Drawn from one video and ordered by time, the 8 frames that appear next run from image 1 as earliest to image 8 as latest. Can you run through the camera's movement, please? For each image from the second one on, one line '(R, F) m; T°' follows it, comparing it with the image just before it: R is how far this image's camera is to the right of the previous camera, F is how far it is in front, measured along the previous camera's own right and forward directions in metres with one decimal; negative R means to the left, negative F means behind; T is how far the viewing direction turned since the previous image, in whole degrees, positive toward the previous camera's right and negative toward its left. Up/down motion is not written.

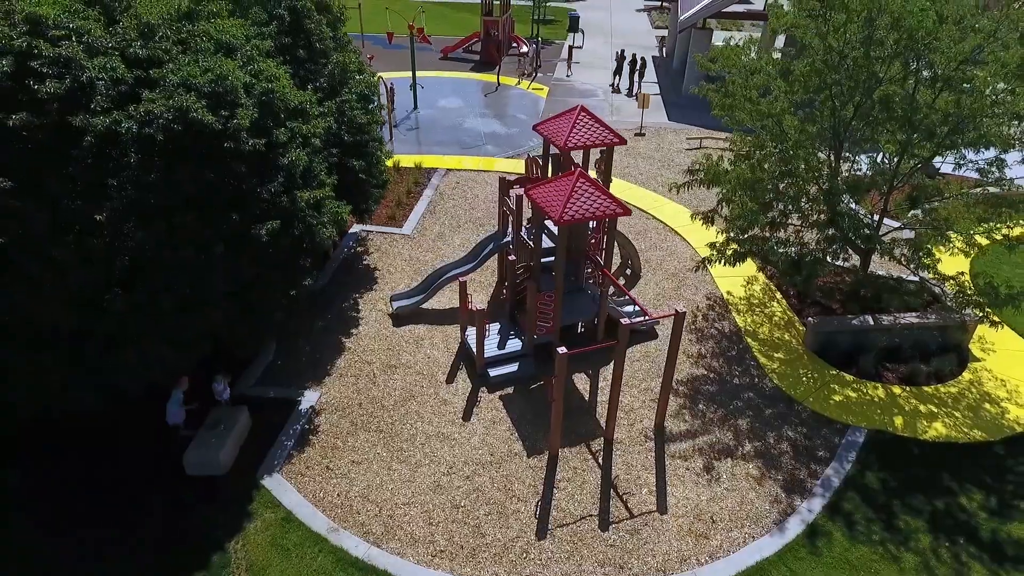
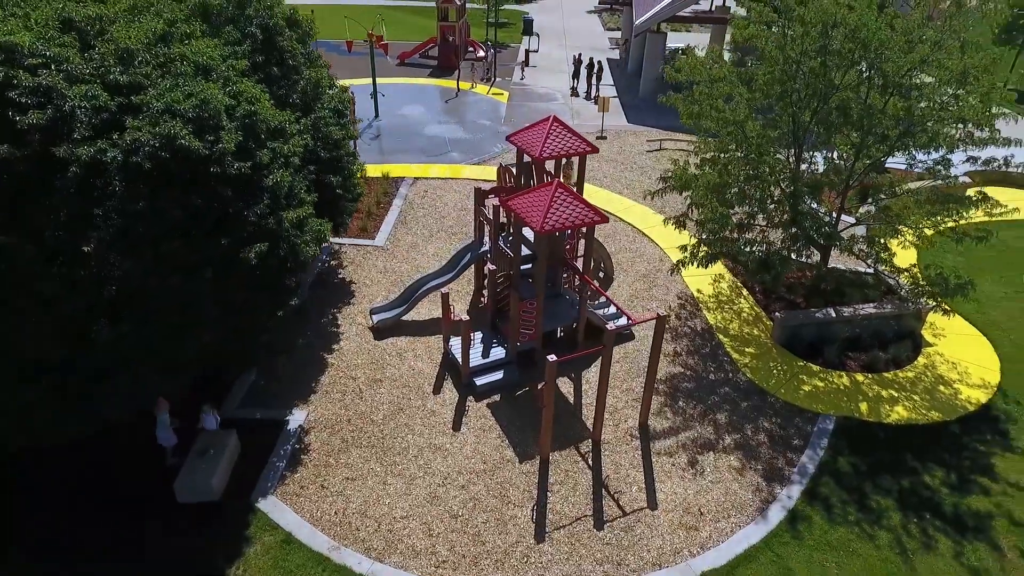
(-0.4, -0.2) m; +4°
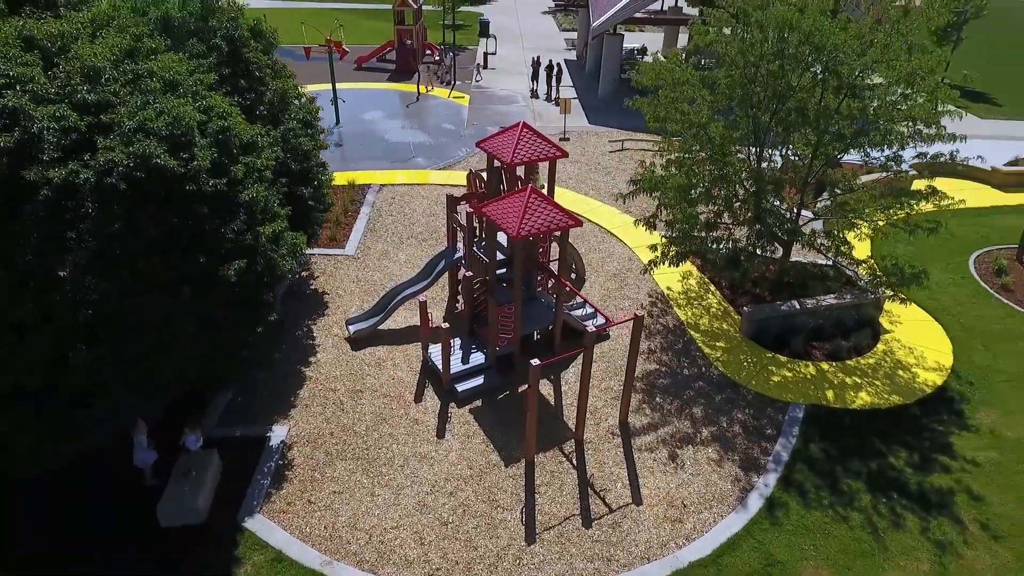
(-0.3, -0.1) m; +3°
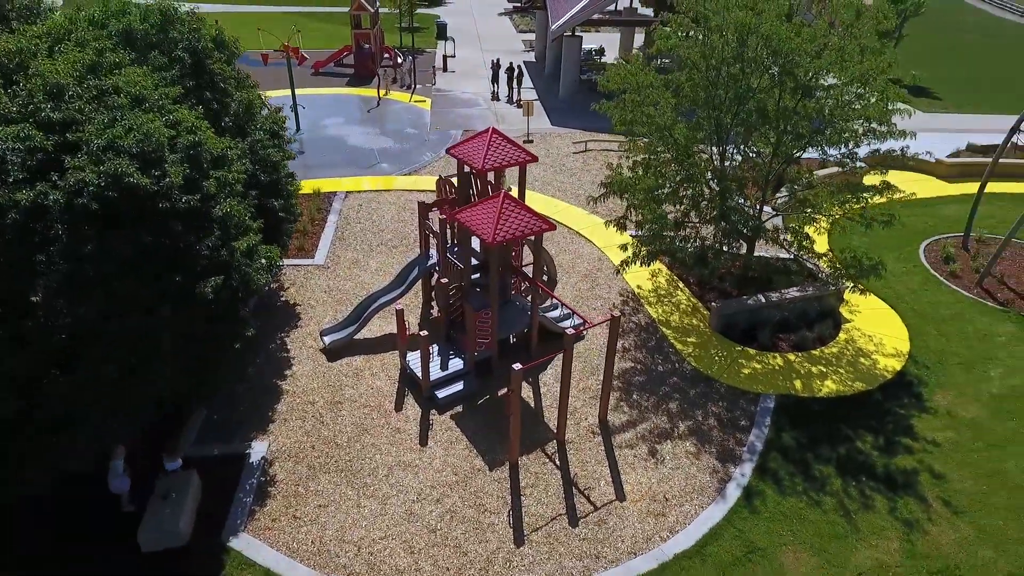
(-0.2, -0.1) m; +3°
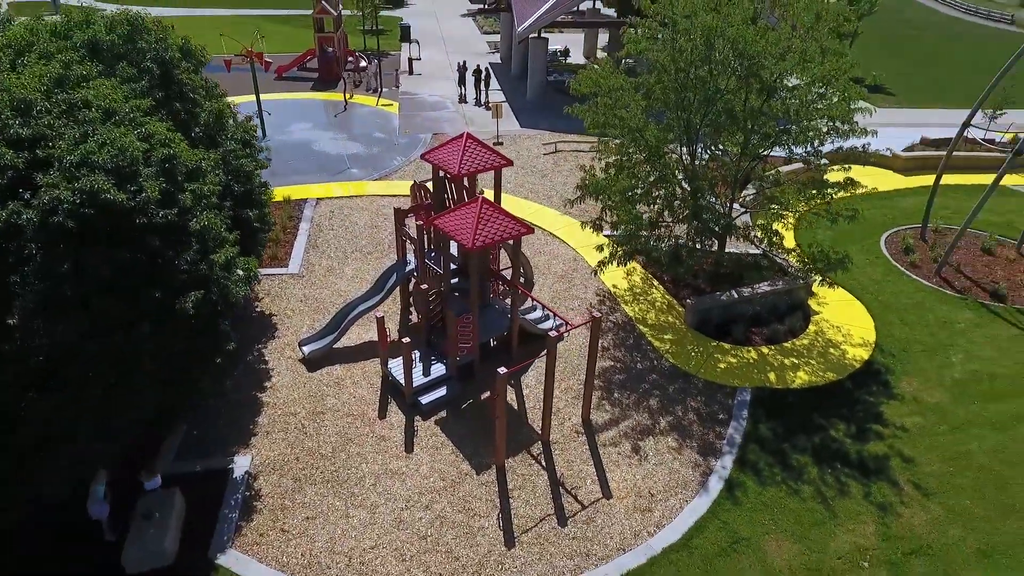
(-0.2, -0.1) m; +3°
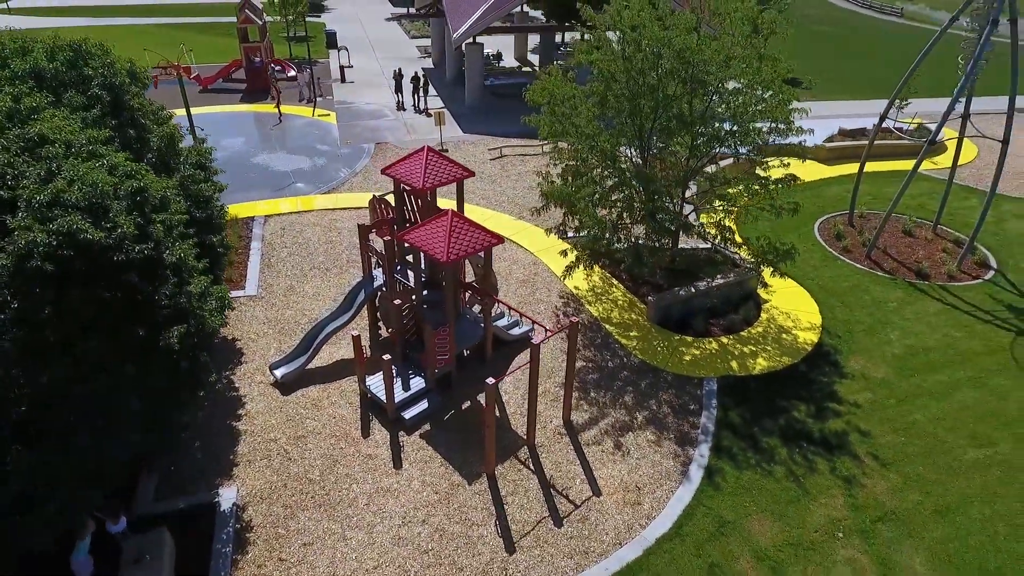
(-0.7, -0.1) m; +6°
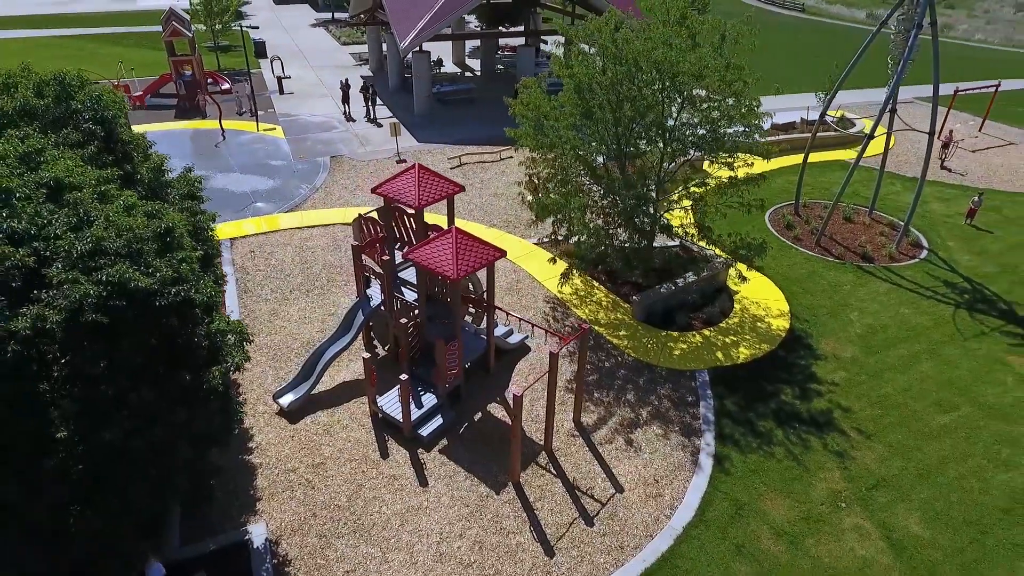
(-1.3, -0.2) m; +6°
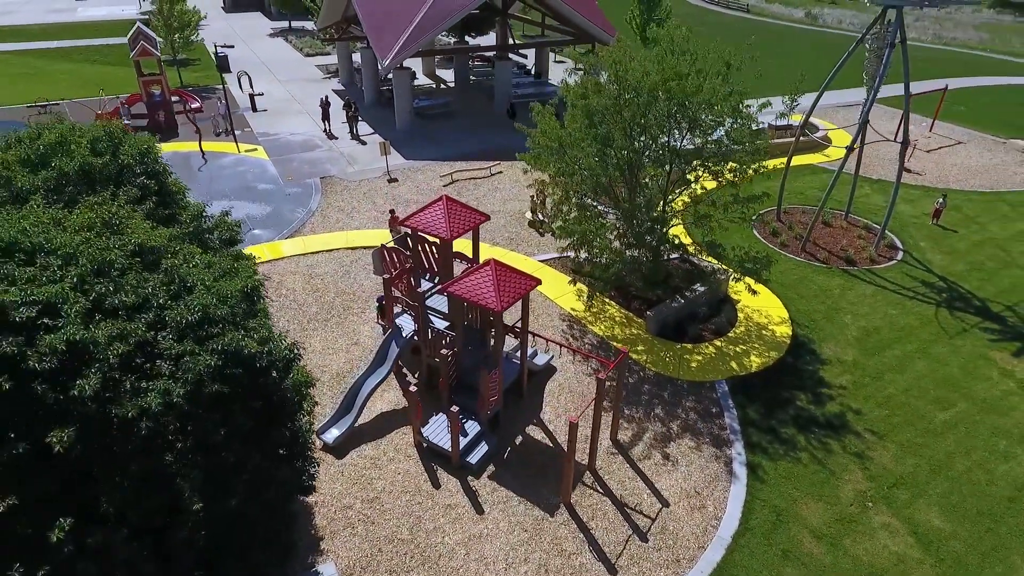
(-1.4, -0.3) m; +4°
